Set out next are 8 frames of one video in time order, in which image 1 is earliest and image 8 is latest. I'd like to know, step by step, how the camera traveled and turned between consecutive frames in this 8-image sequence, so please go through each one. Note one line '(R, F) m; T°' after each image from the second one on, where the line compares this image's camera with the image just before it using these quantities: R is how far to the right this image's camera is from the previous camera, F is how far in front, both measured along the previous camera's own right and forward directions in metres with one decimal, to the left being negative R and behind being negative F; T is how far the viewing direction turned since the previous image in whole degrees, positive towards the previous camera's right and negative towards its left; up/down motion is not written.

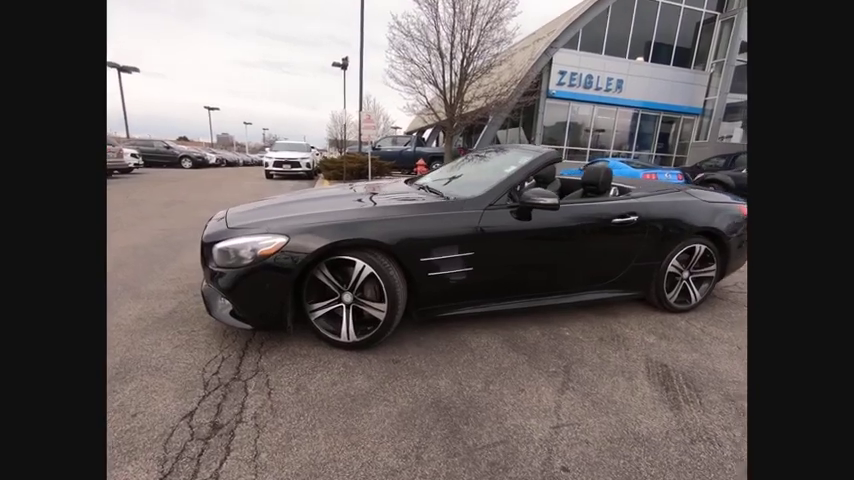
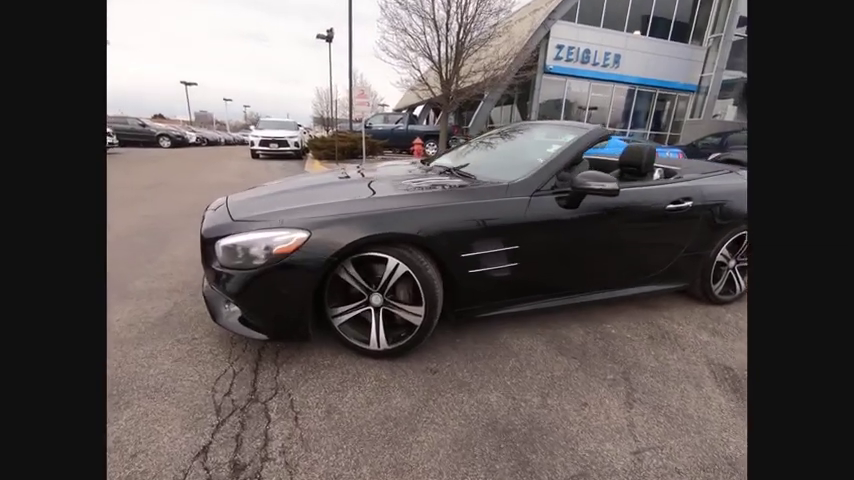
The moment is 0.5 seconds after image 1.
(-0.6, +0.6) m; +2°
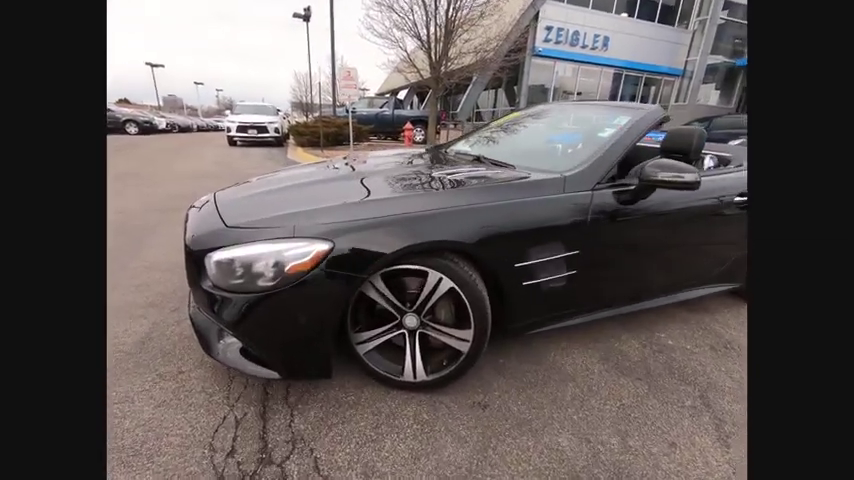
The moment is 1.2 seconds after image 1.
(-0.6, +0.8) m; +3°
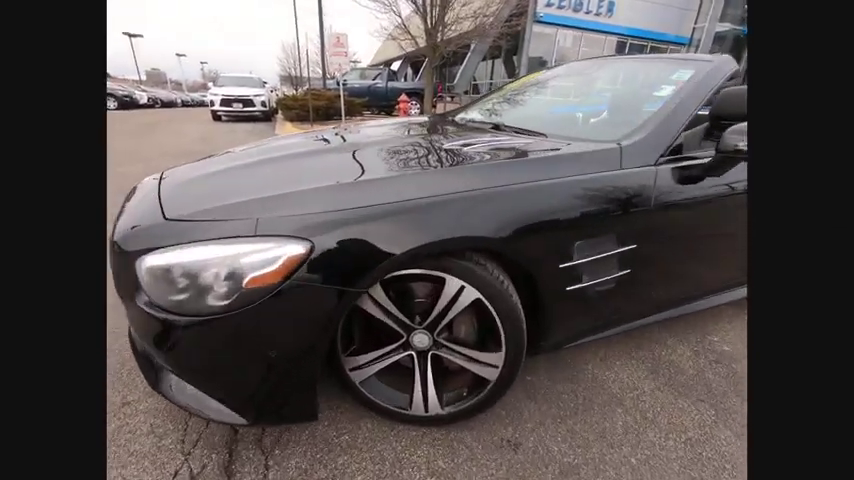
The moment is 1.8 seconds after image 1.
(-0.1, +0.8) m; +1°
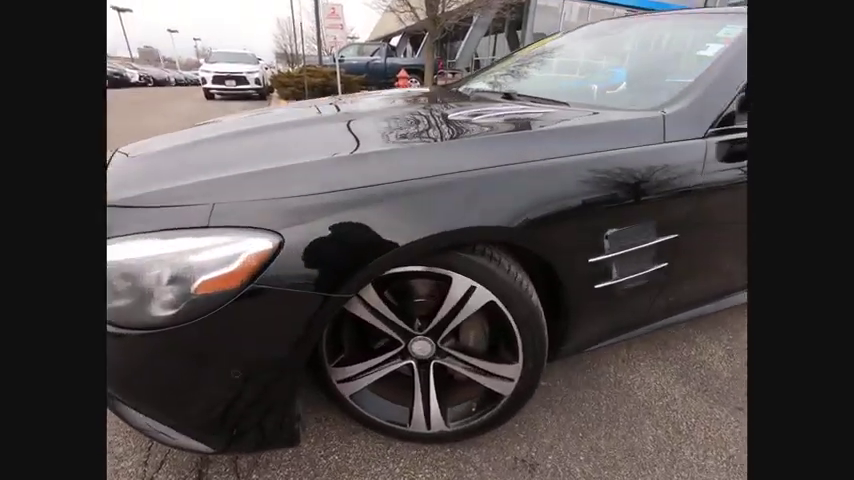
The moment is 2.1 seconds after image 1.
(0.0, +0.4) m; 0°
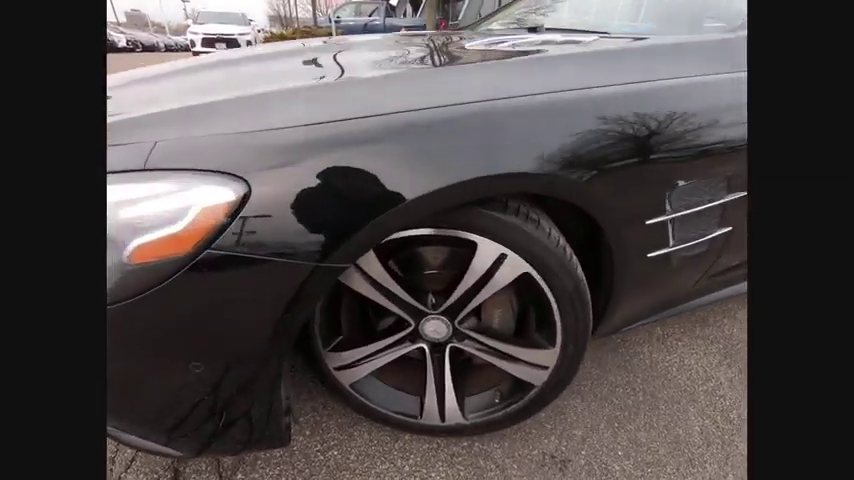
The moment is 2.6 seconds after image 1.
(-0.1, +0.4) m; 0°
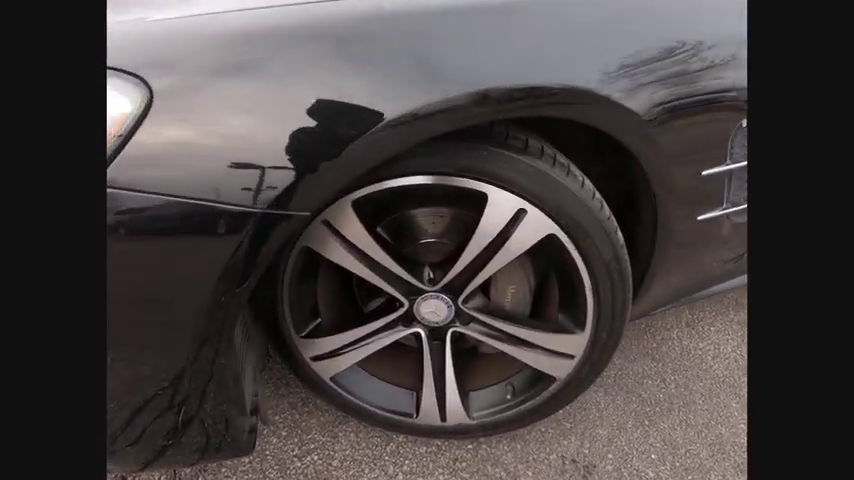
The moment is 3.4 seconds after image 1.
(0.0, +0.3) m; 0°
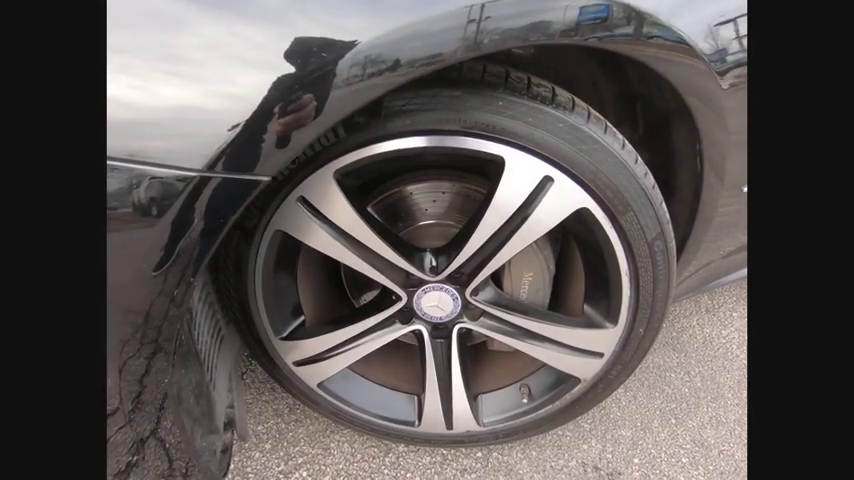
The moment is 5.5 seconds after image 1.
(0.0, +0.2) m; +1°
